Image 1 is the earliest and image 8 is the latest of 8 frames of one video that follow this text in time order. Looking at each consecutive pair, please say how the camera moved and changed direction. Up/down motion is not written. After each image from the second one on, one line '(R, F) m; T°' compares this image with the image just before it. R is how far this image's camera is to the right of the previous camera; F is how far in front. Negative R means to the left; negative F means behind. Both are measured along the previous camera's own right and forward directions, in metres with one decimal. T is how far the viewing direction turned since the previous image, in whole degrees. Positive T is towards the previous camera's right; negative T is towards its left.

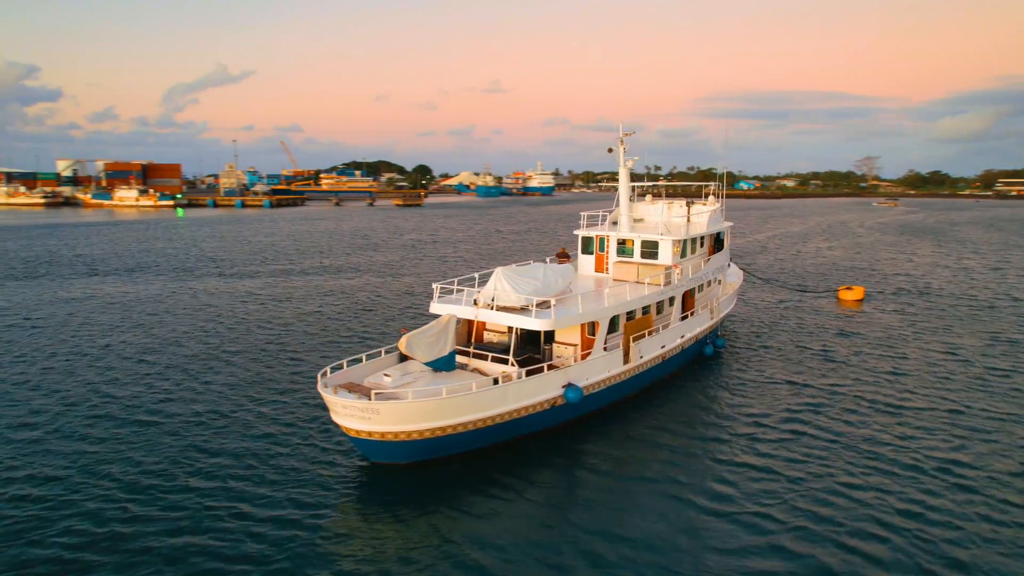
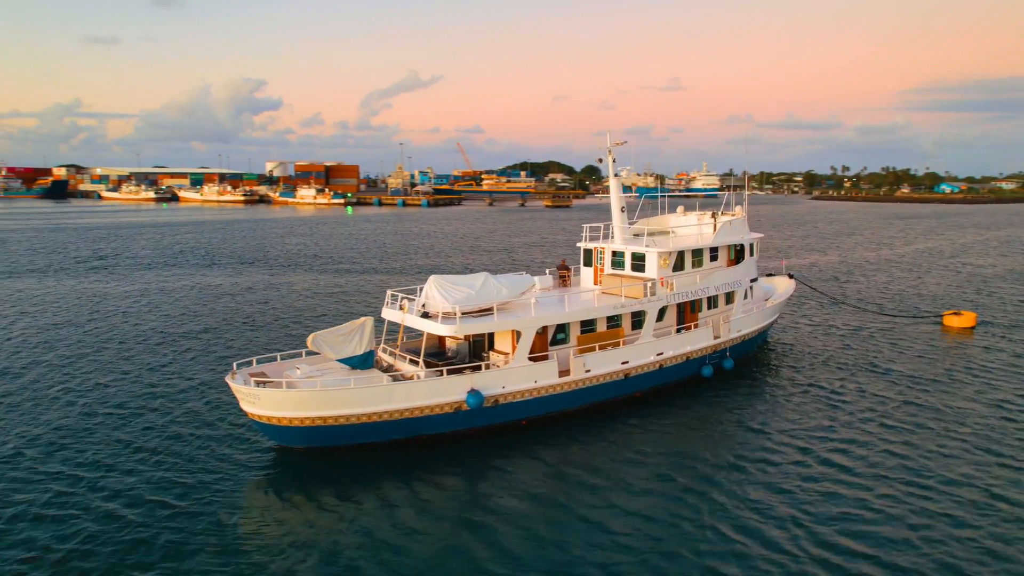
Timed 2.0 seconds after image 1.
(+7.3, +0.9) m; -16°
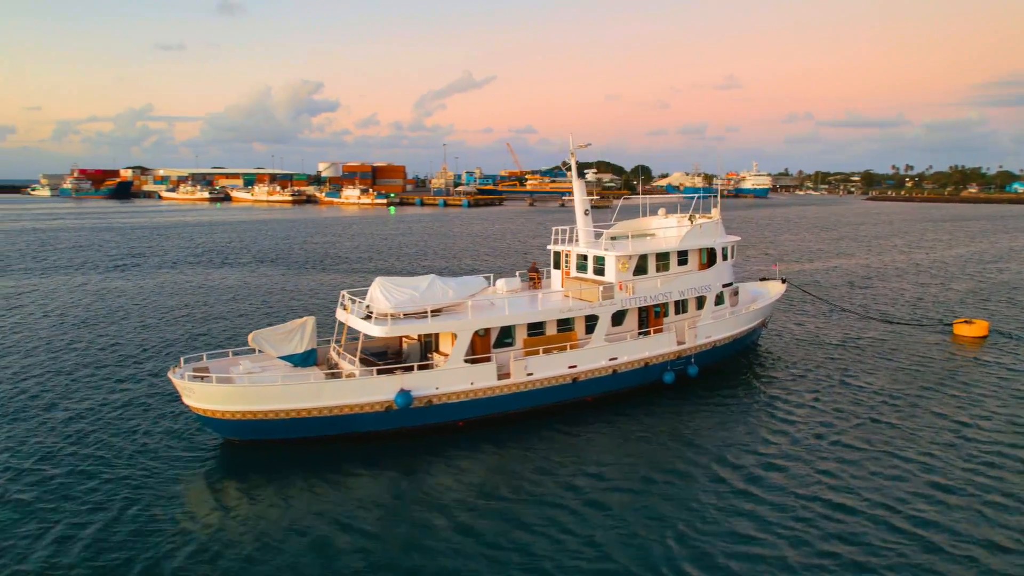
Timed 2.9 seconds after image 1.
(+3.5, +0.1) m; -5°
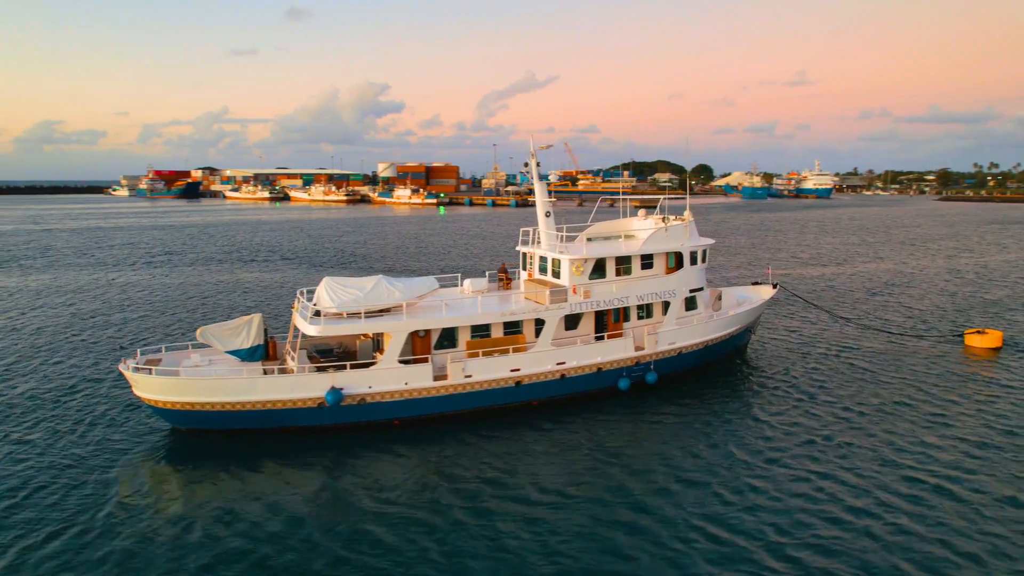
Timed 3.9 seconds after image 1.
(+3.8, +0.2) m; -6°
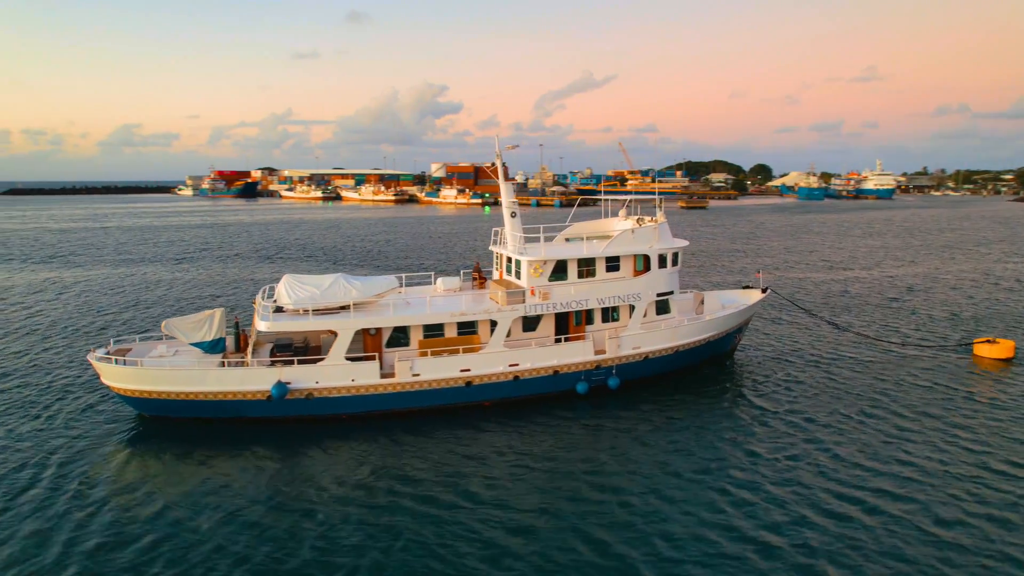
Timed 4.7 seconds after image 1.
(+3.4, +0.2) m; -6°
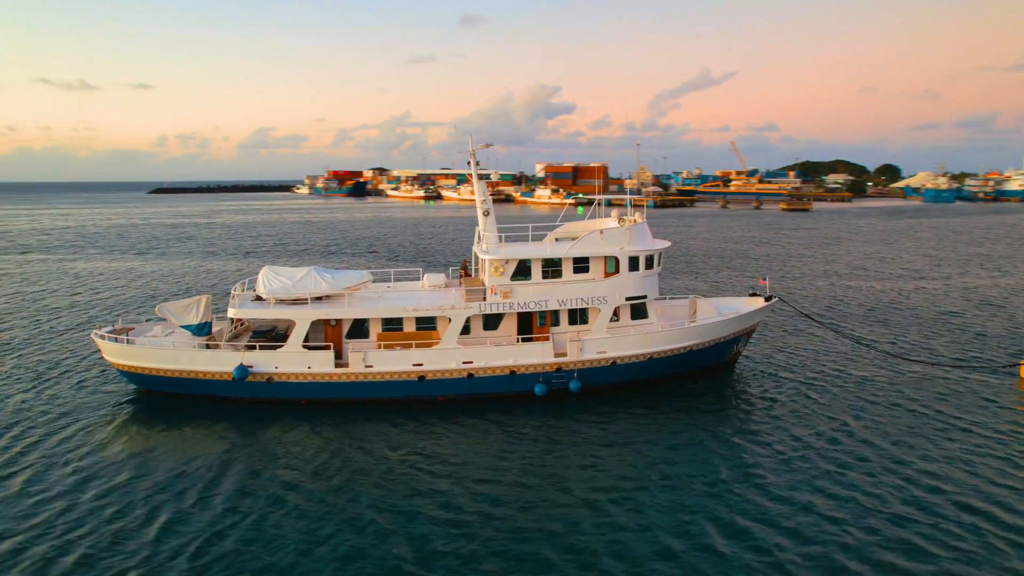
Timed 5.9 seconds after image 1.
(+5.1, +0.5) m; -10°
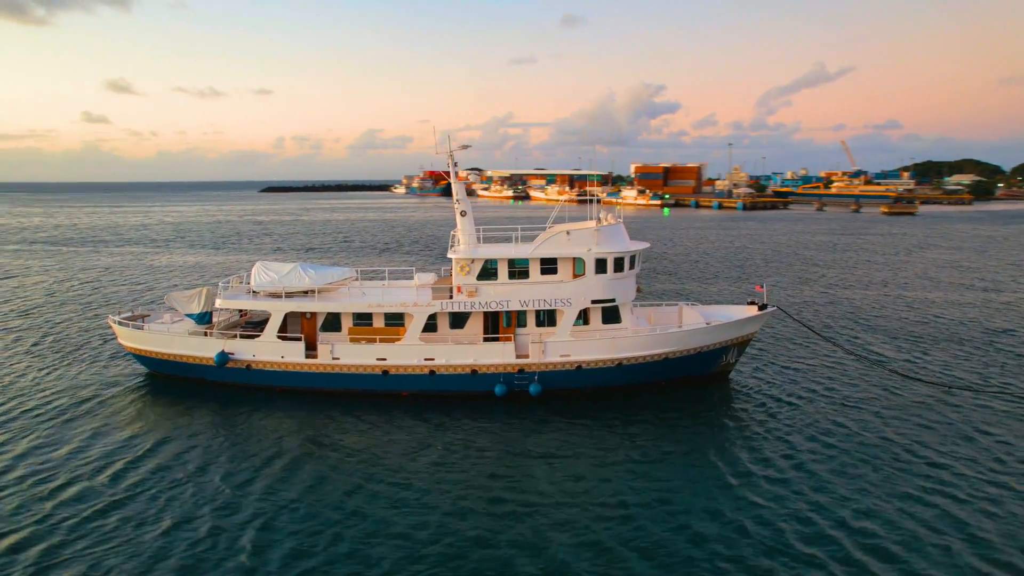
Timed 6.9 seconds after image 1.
(+4.6, +0.4) m; -9°
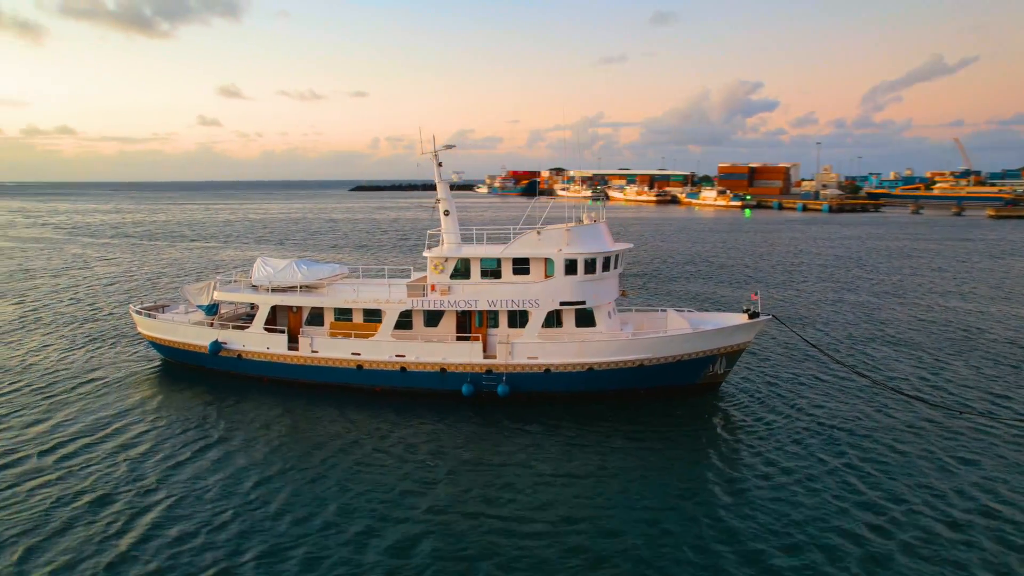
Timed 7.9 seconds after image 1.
(+4.0, +0.5) m; -8°
